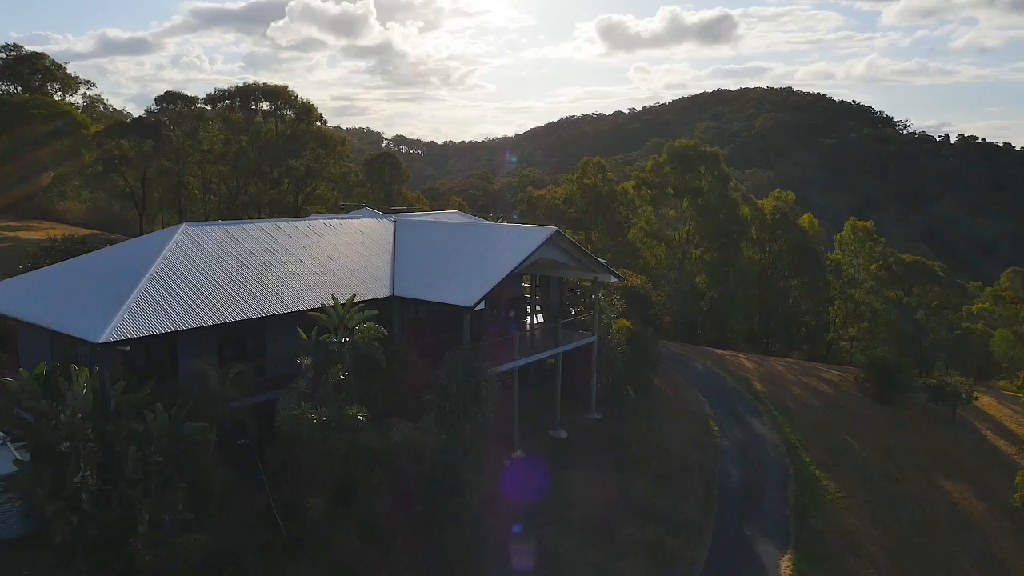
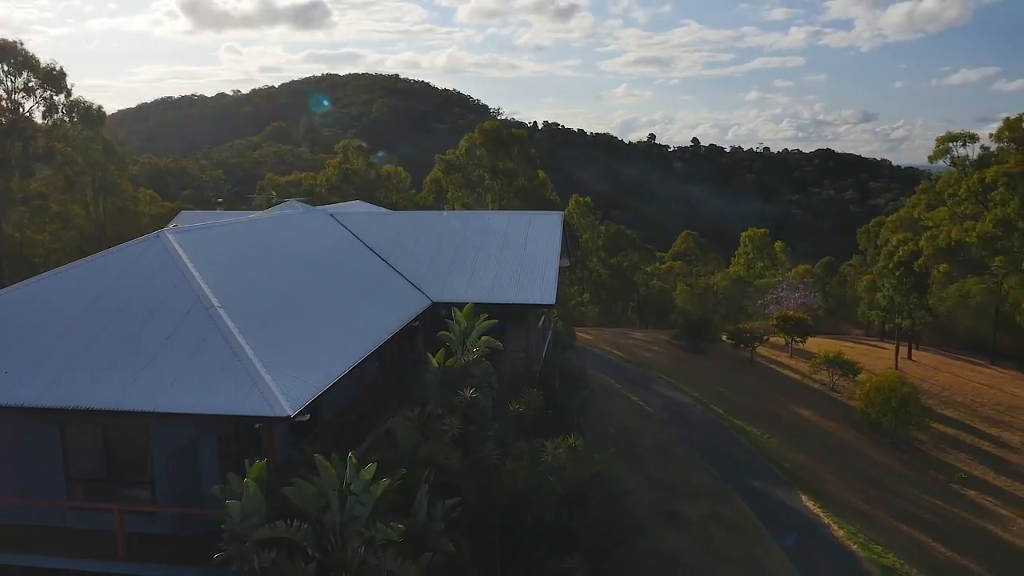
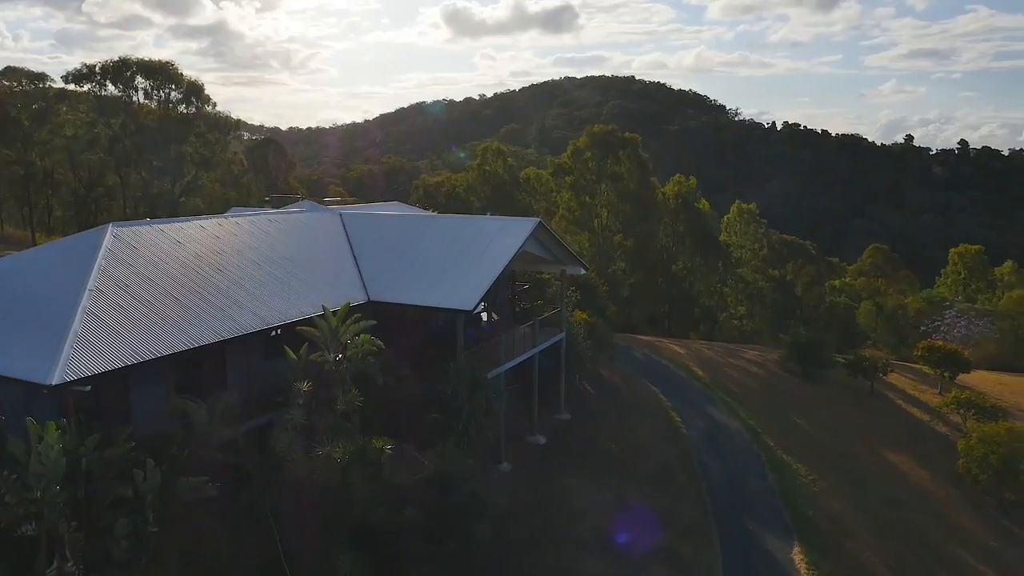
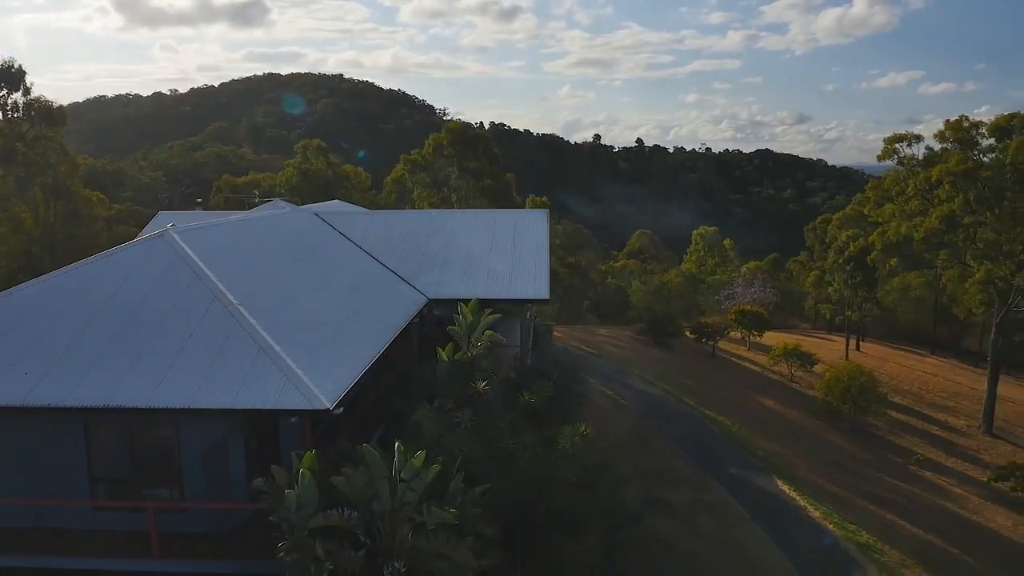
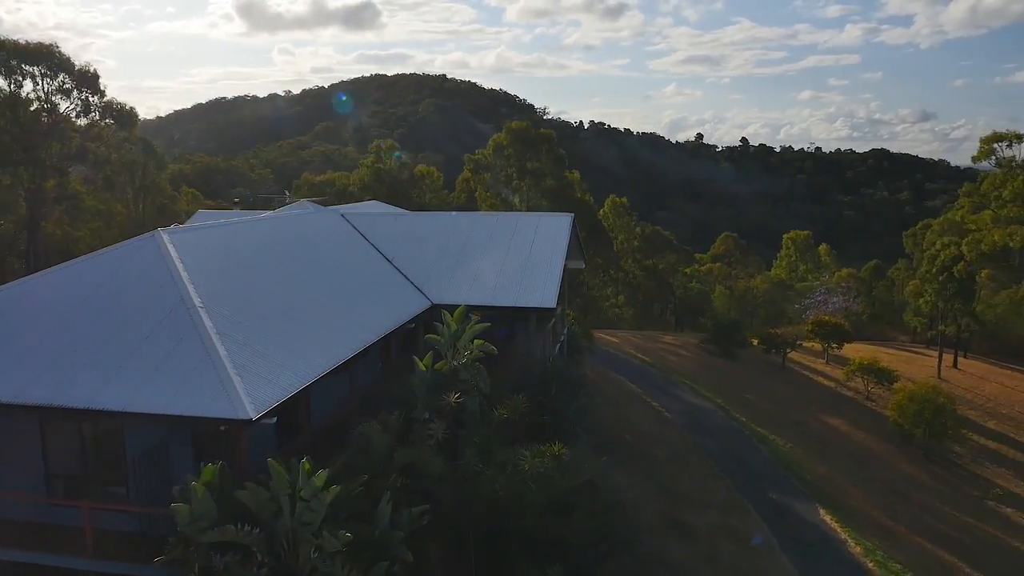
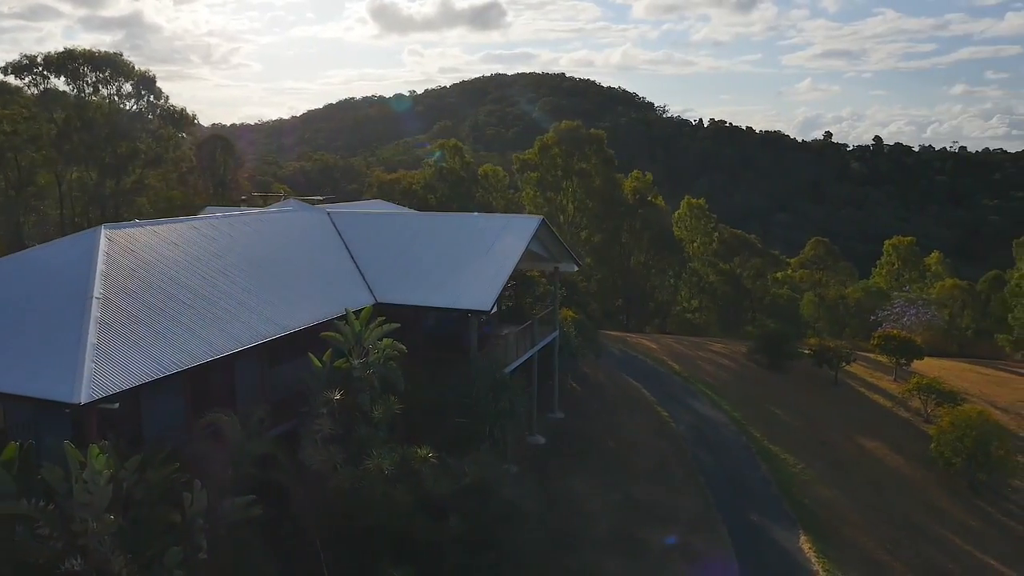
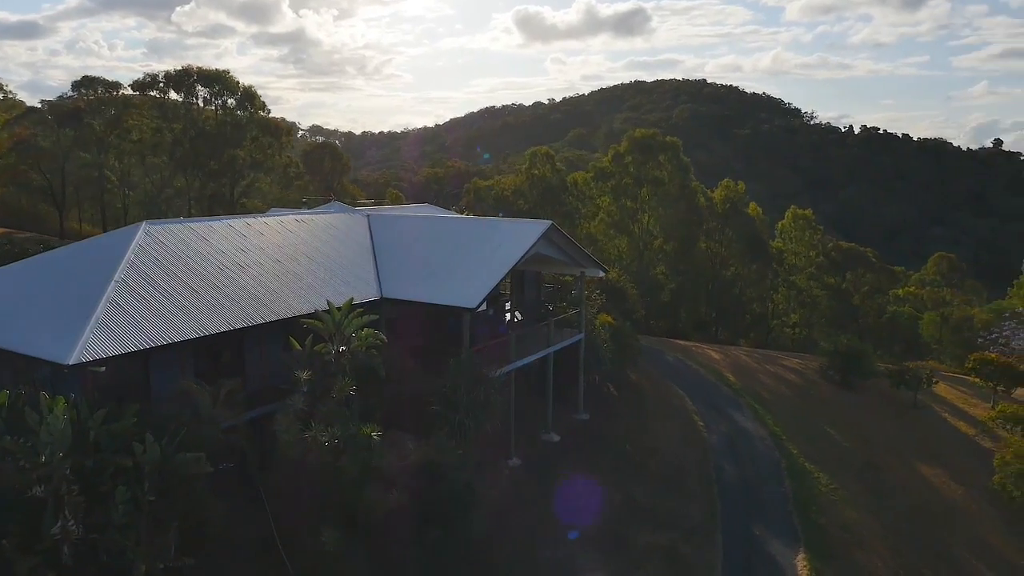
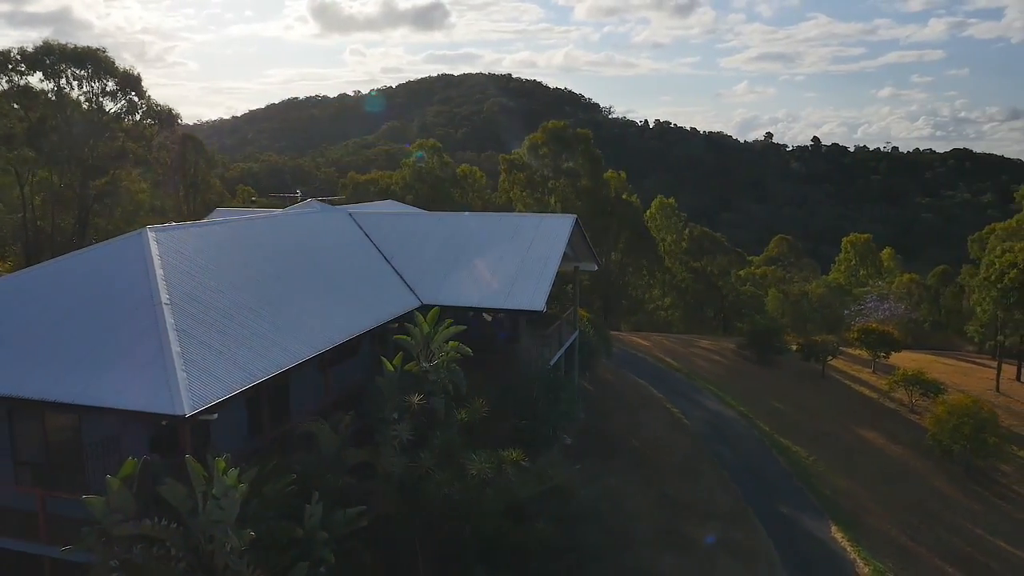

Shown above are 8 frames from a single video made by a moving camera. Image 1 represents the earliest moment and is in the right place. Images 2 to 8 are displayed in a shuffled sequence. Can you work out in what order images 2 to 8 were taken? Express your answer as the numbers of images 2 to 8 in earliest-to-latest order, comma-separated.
7, 3, 6, 8, 5, 2, 4
